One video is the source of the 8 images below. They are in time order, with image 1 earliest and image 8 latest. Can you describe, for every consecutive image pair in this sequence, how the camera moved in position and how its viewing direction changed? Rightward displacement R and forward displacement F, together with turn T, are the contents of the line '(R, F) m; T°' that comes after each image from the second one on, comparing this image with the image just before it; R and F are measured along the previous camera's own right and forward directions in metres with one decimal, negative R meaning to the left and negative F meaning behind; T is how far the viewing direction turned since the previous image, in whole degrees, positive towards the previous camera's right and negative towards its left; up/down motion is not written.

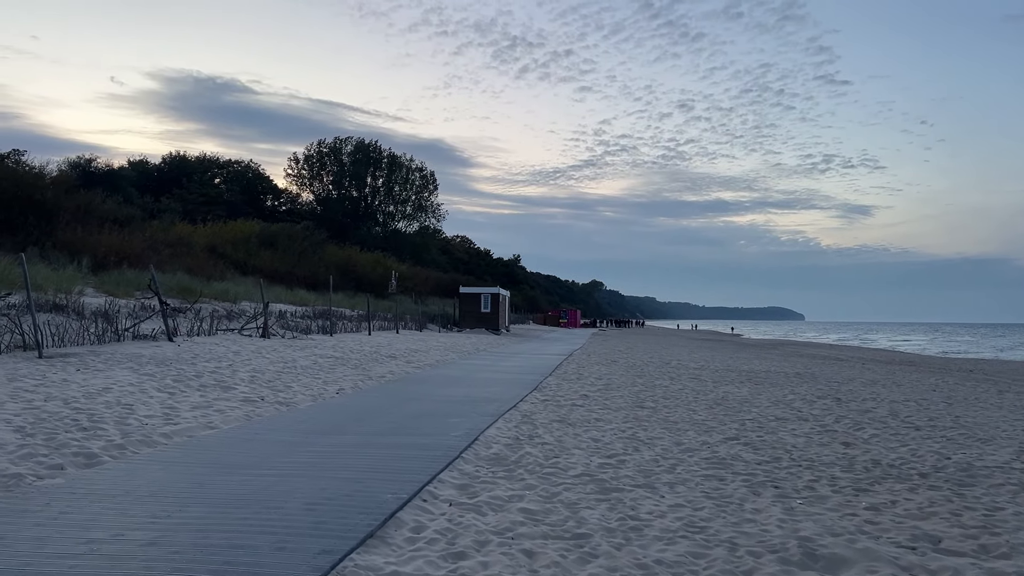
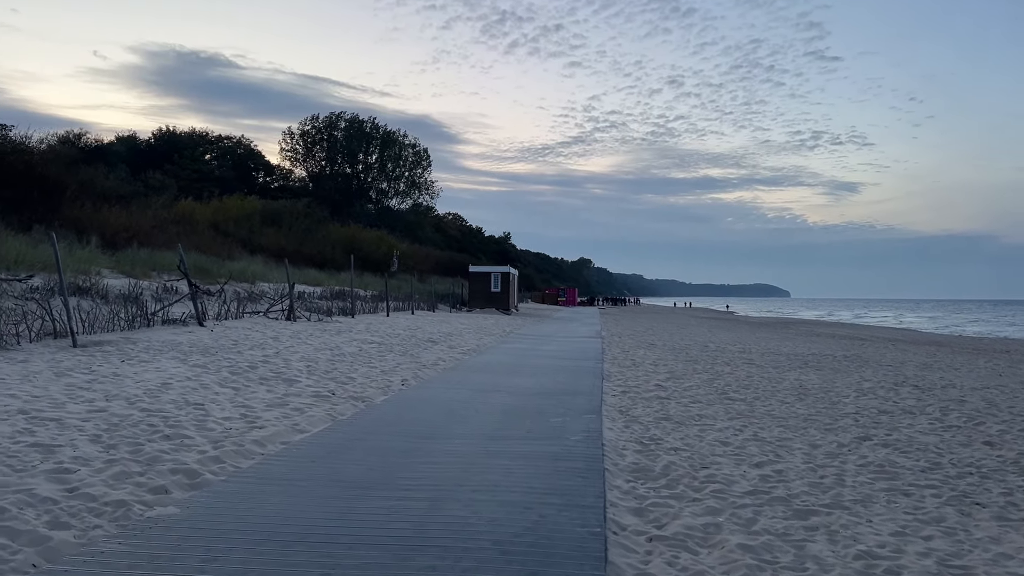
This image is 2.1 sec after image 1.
(-1.2, +0.9) m; +1°
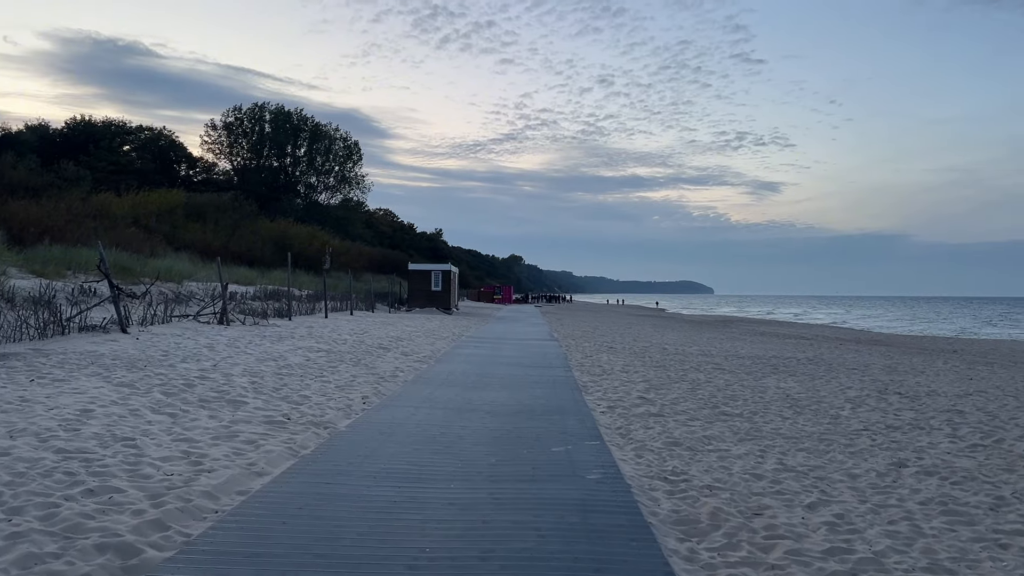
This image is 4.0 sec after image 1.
(-0.5, +1.2) m; +5°
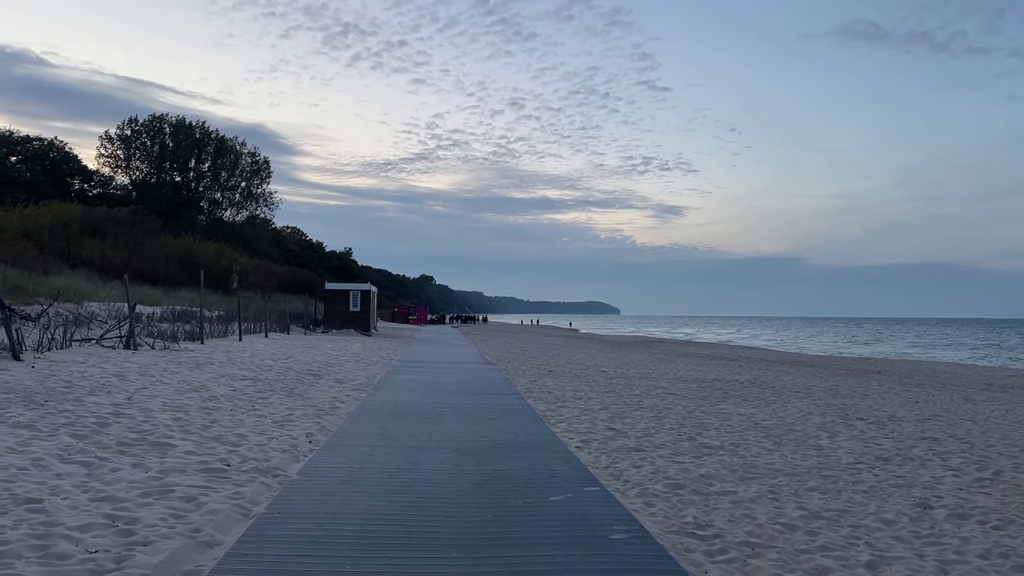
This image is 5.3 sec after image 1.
(-0.6, +1.0) m; +6°
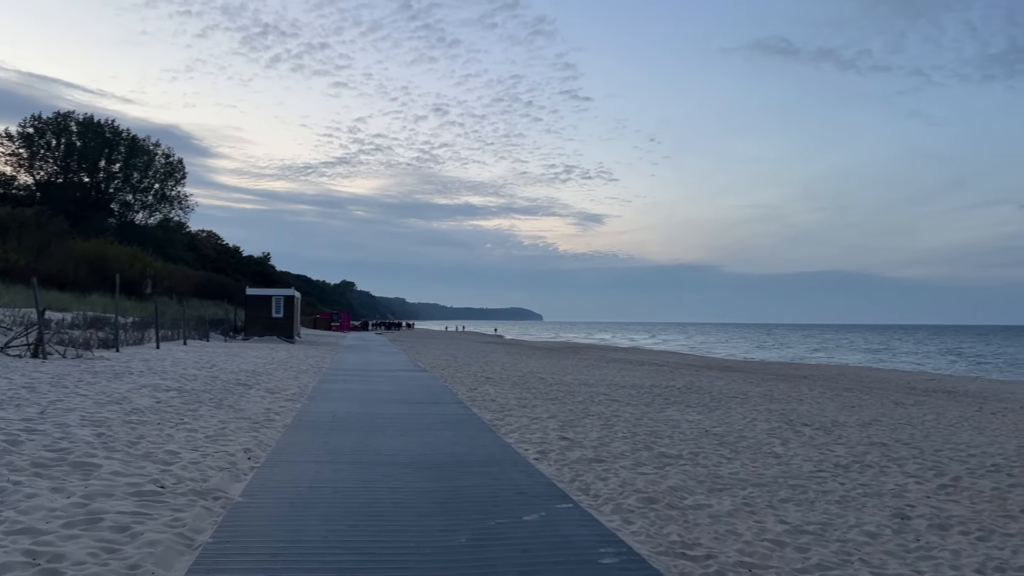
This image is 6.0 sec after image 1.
(-0.3, +0.5) m; +5°
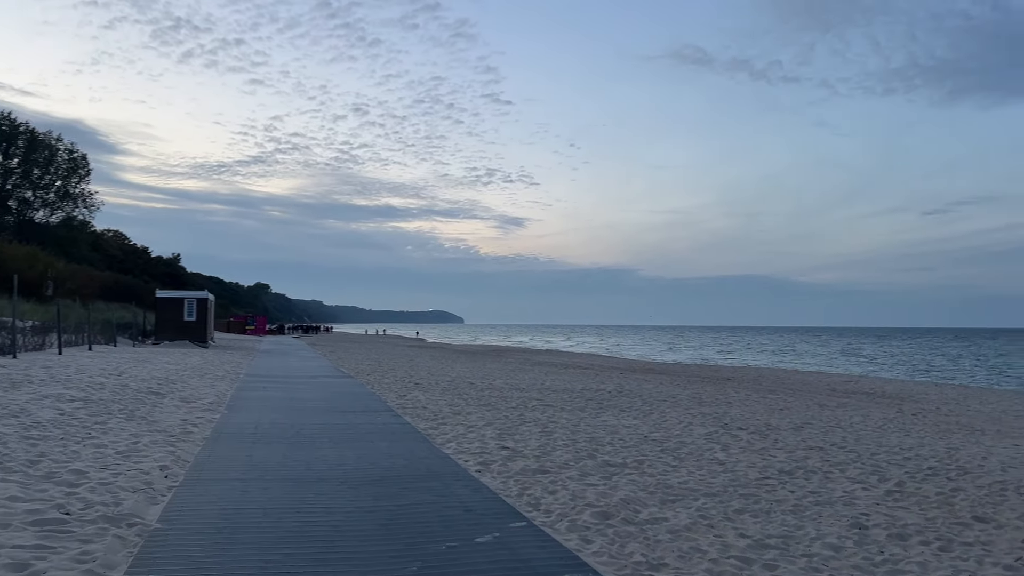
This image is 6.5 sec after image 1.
(-0.2, +0.4) m; +5°
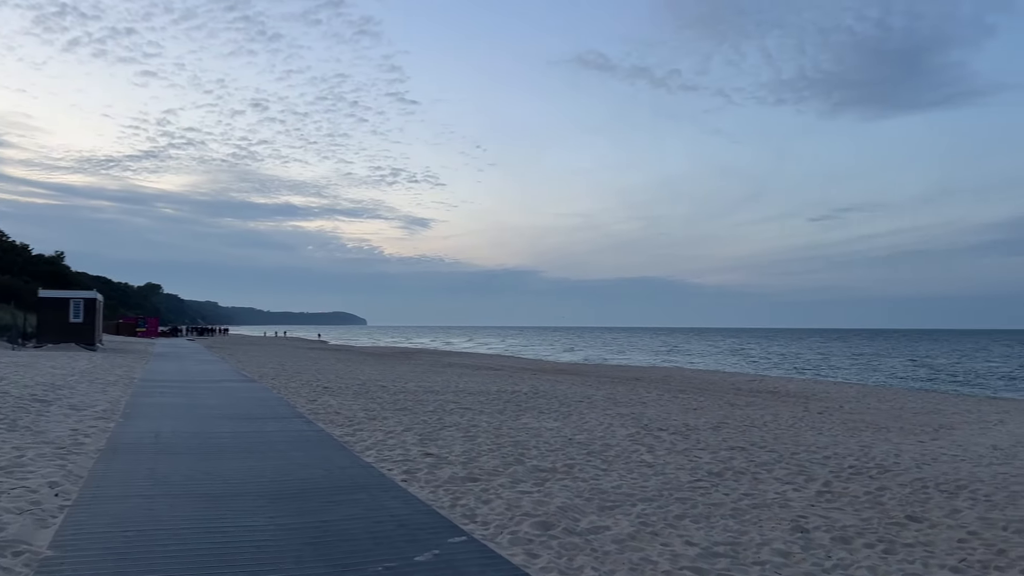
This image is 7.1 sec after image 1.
(-0.2, +0.4) m; +7°
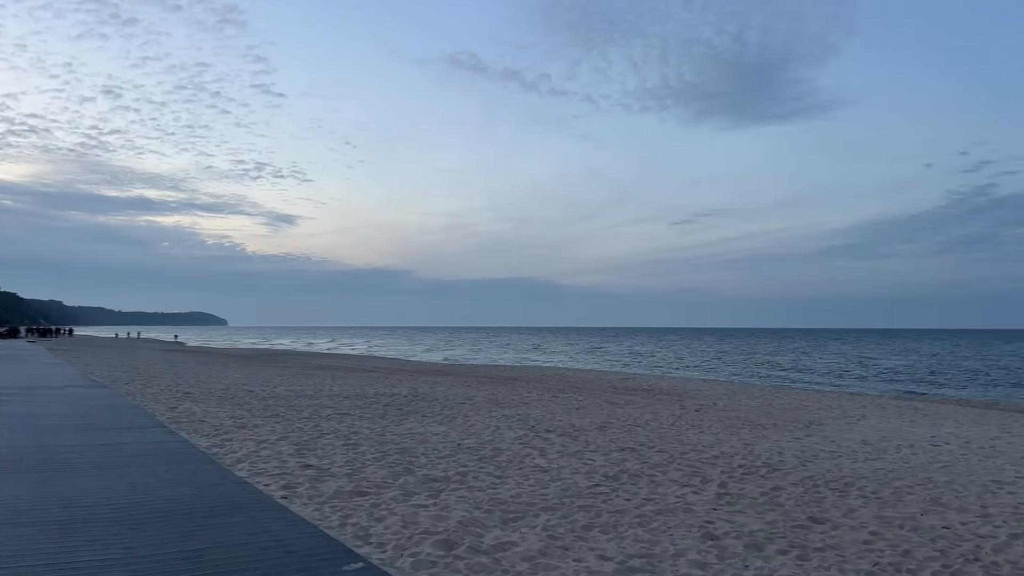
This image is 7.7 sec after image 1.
(-0.2, +0.5) m; +9°
